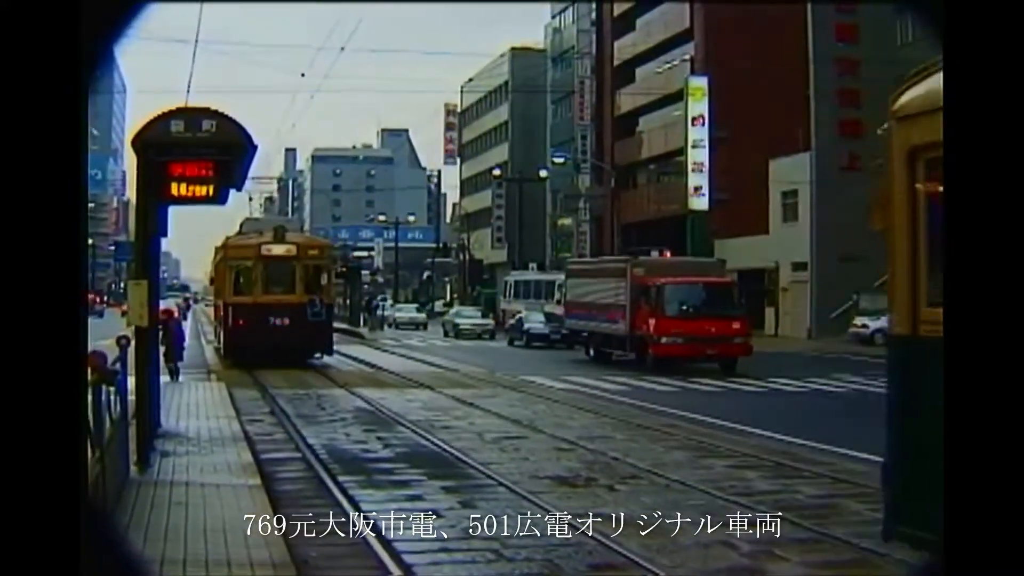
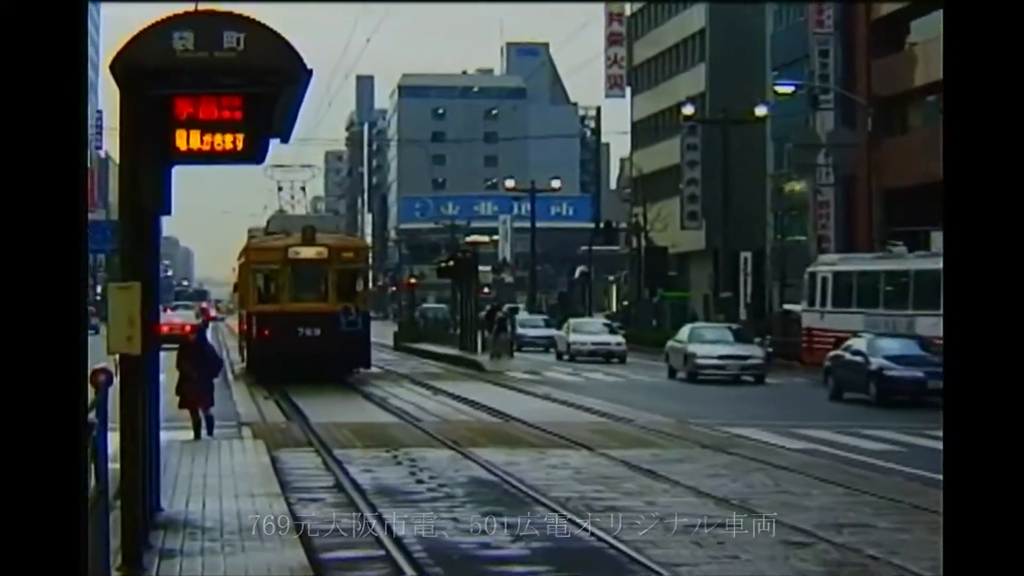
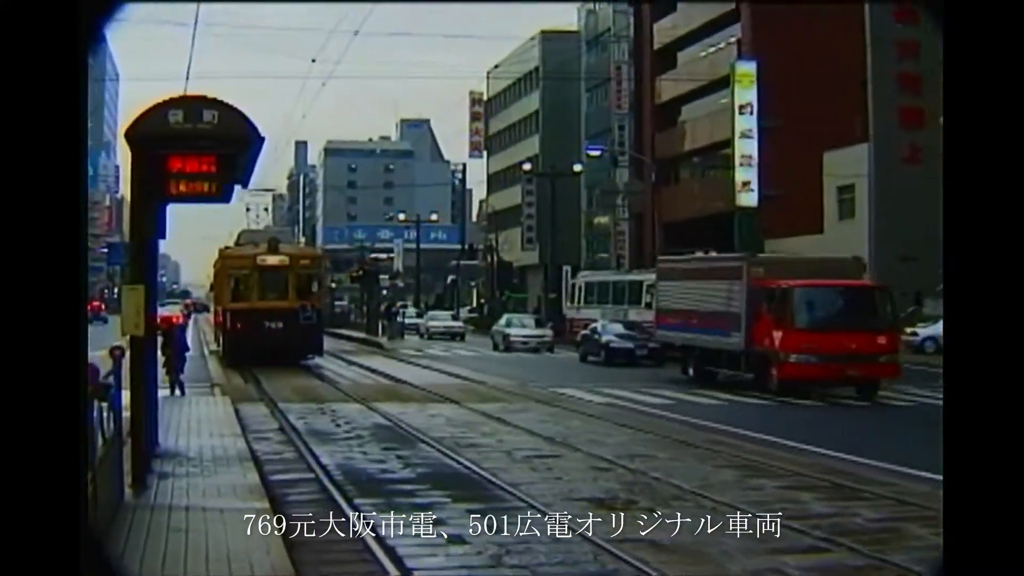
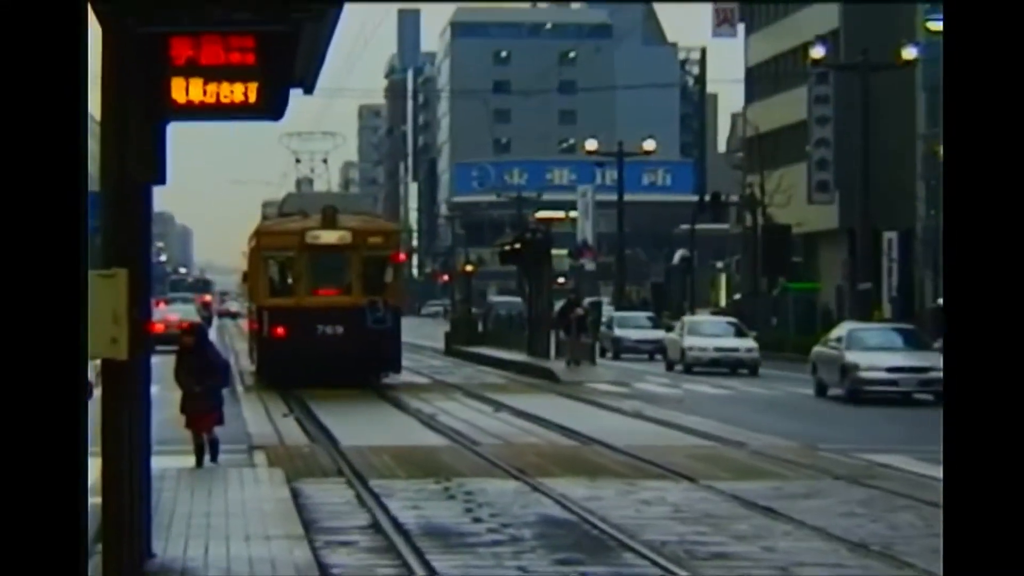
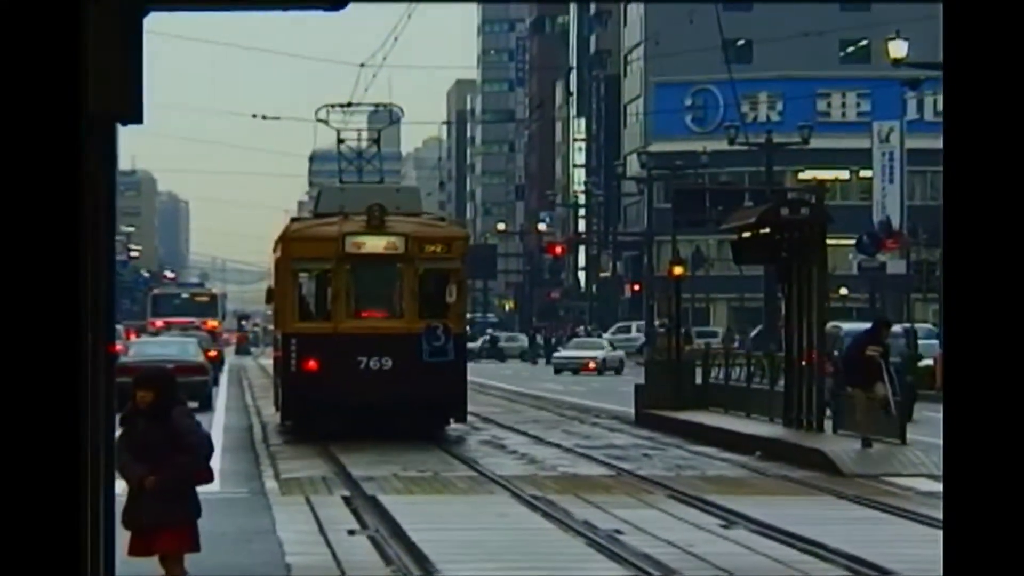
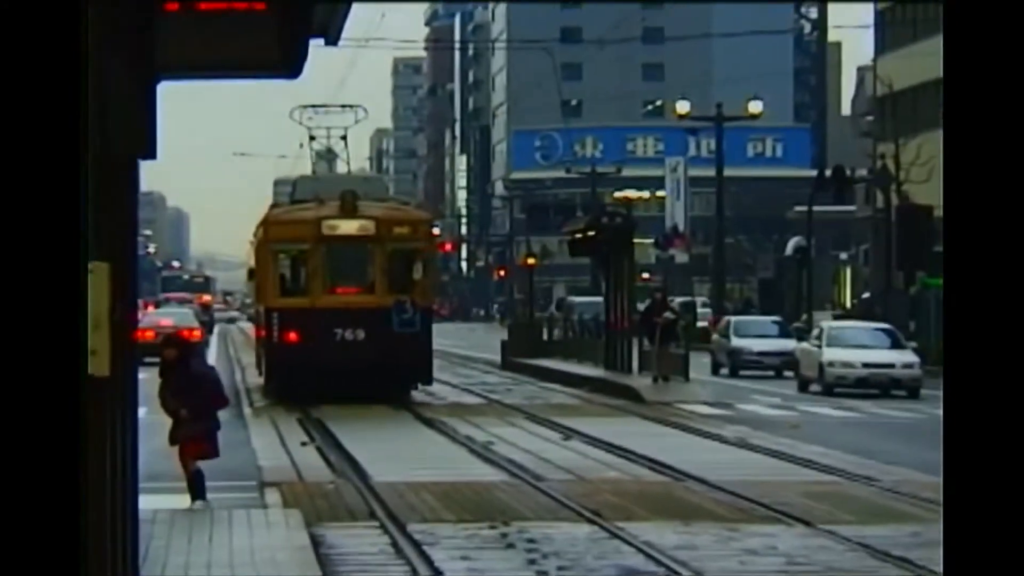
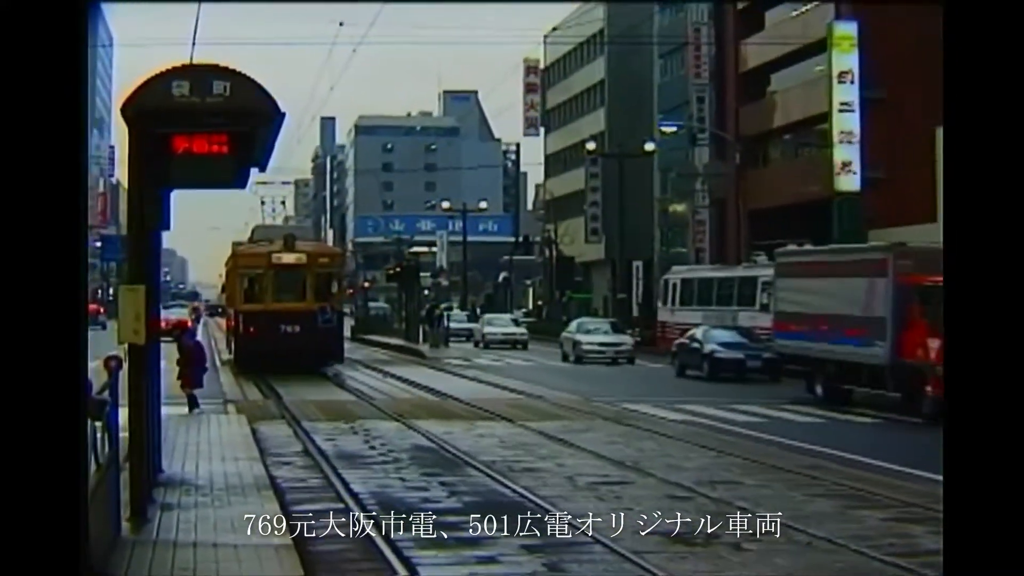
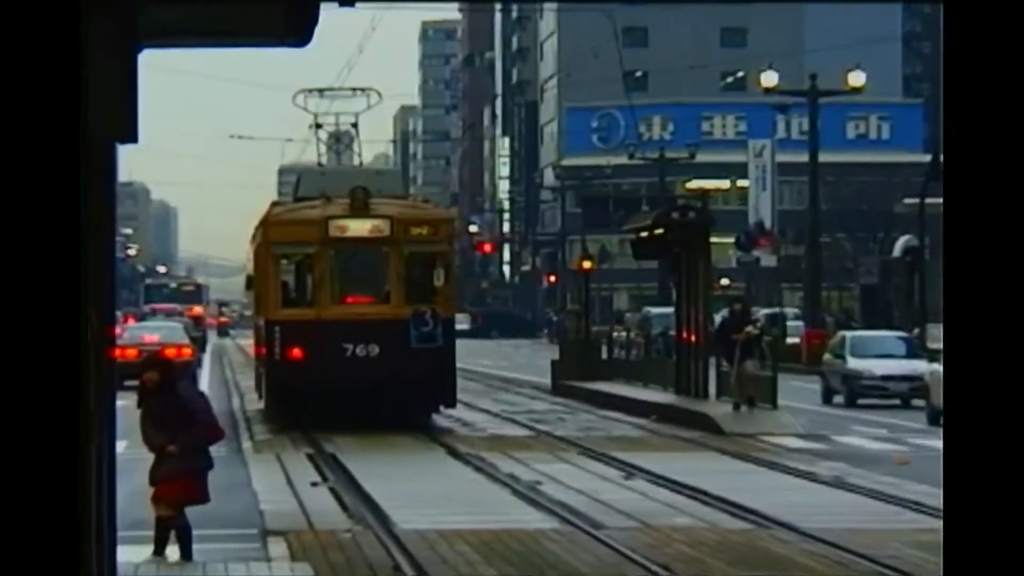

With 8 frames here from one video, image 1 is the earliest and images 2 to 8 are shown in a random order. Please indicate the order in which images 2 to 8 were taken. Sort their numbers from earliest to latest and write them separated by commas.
3, 7, 2, 4, 6, 8, 5
